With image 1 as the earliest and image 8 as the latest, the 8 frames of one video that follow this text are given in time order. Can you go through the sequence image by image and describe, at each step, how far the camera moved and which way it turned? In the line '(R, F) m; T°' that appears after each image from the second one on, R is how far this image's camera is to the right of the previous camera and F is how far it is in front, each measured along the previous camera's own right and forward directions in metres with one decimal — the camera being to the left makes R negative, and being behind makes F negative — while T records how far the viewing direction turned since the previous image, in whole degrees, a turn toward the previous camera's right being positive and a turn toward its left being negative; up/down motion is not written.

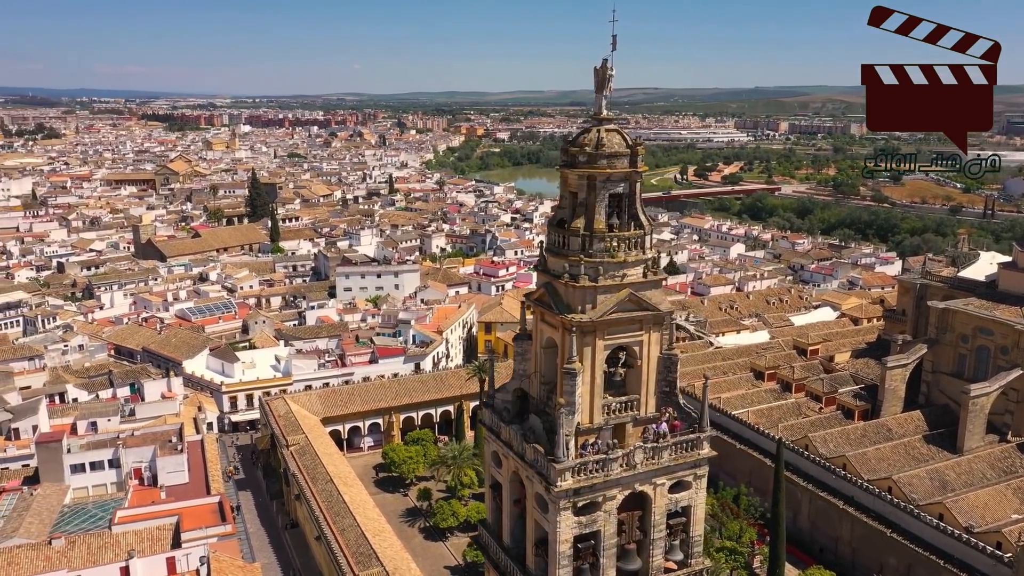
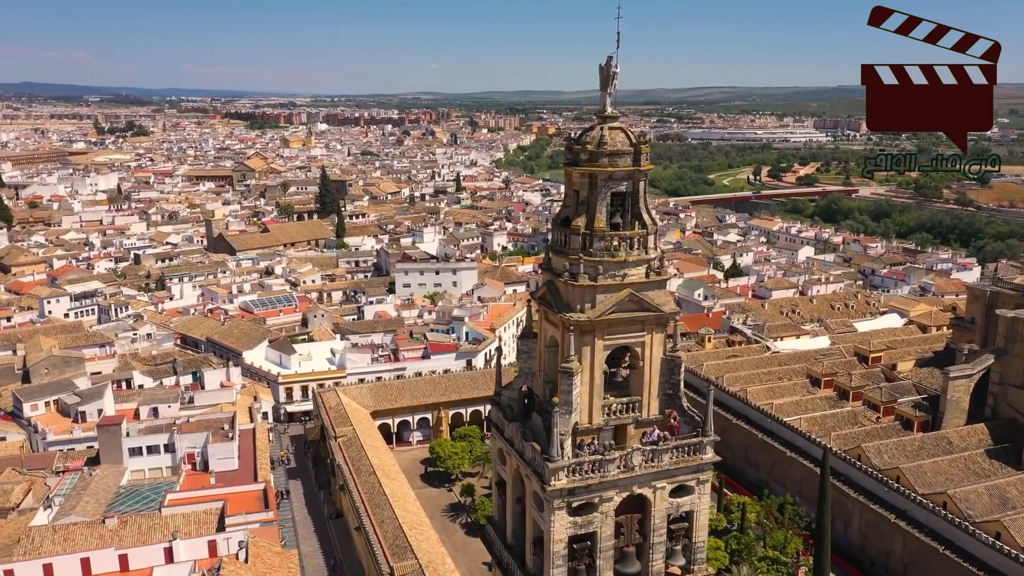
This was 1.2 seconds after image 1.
(+1.0, 0.0) m; -5°
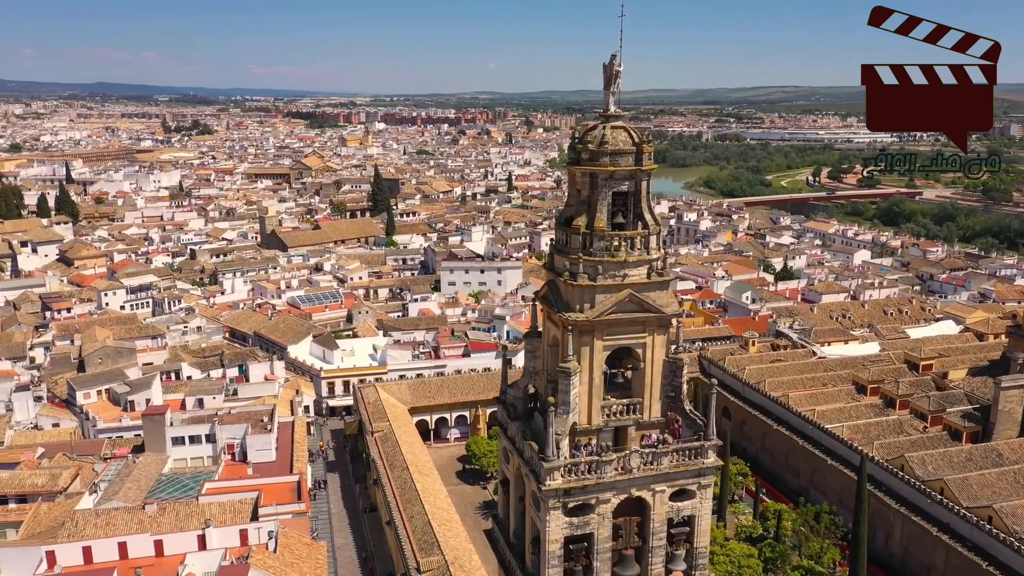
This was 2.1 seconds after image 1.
(+0.7, 0.0) m; -4°
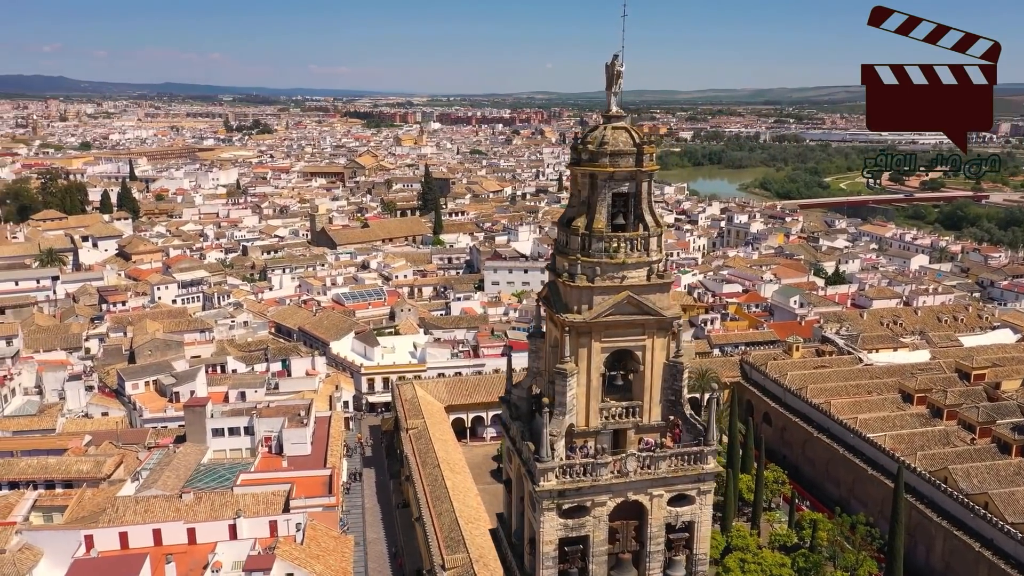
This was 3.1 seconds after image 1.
(+0.7, 0.0) m; -4°
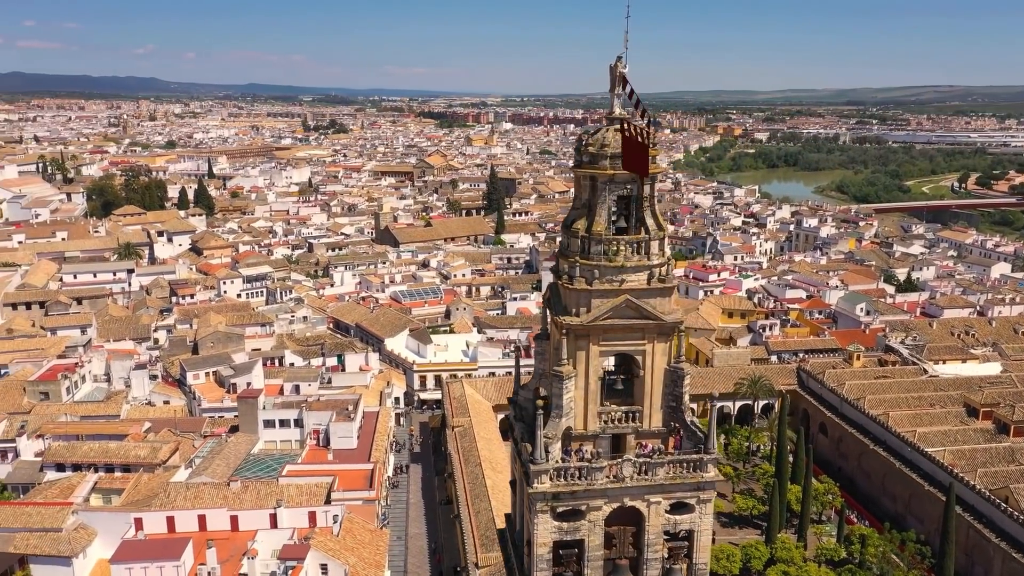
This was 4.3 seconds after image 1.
(+0.9, 0.0) m; -5°
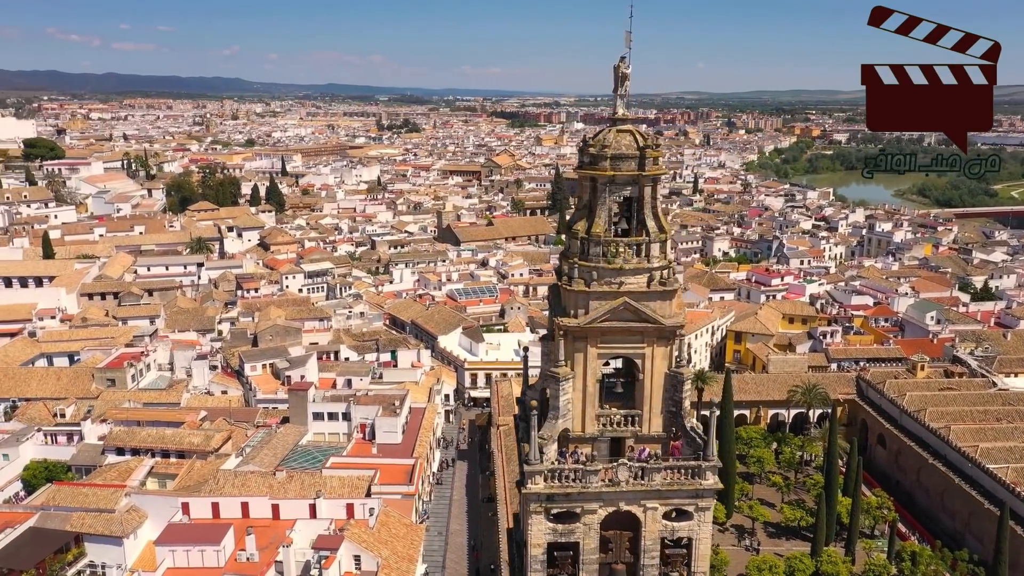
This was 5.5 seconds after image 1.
(+0.9, 0.0) m; -5°
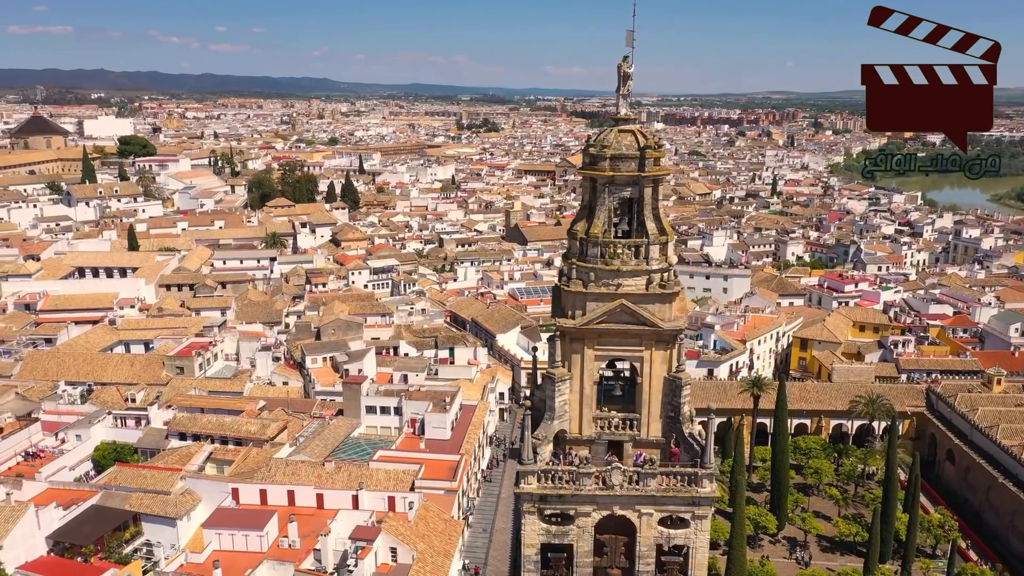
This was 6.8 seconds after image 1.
(+1.0, 0.0) m; -5°
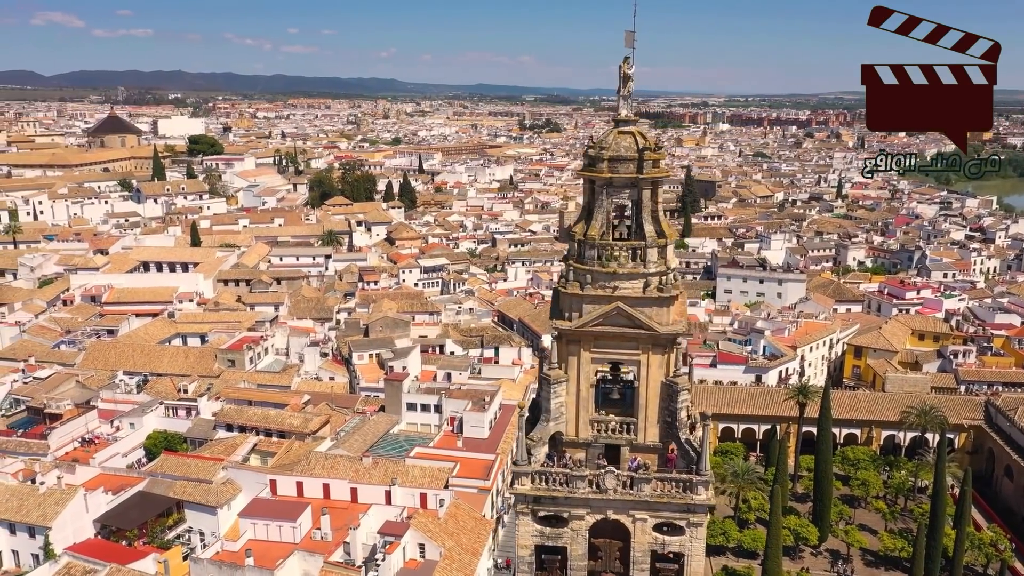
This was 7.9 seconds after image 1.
(+0.8, 0.0) m; -4°
